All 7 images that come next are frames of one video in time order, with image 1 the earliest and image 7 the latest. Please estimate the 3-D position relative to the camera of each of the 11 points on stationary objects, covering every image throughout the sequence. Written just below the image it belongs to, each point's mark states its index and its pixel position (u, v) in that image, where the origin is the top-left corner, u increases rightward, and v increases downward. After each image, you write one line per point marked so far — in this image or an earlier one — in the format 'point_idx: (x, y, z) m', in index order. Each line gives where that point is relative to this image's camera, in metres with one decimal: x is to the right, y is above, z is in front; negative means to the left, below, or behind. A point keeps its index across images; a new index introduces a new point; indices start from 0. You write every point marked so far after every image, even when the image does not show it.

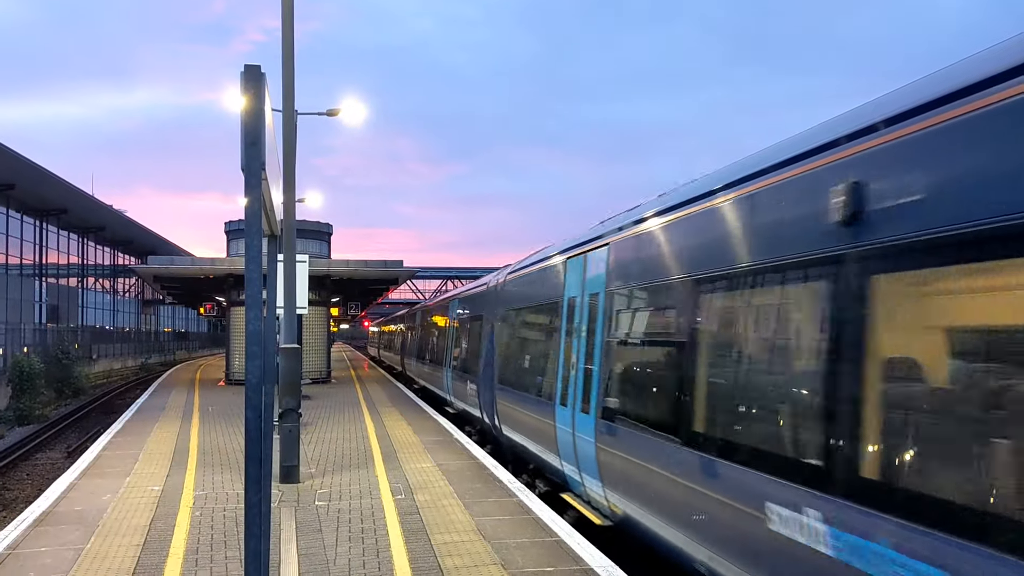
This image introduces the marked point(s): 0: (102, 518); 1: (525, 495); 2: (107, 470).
0: (-3.5, -1.9, +6.0) m
1: (0.0, -1.9, +6.7) m
2: (-4.1, -1.7, +7.0) m
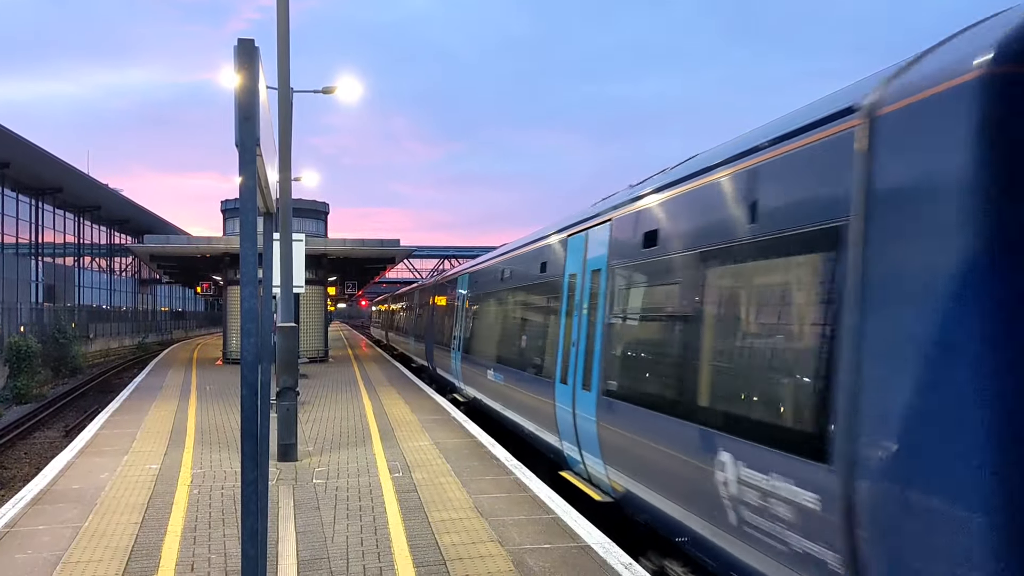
0: (-3.5, -1.8, +6.0) m
1: (0.0, -1.7, +6.7) m
2: (-4.1, -1.5, +7.0) m
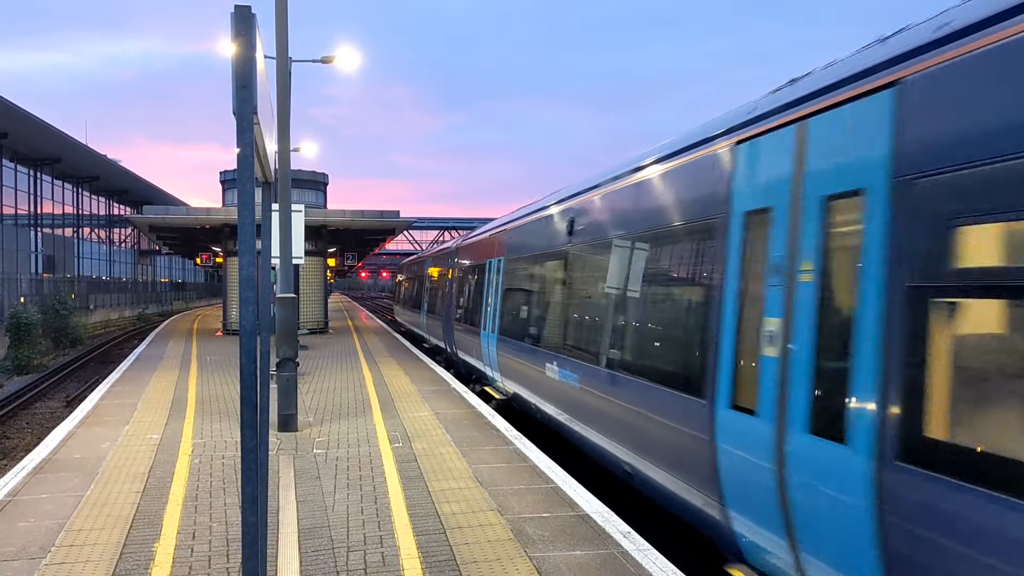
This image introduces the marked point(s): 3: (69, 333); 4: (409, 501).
0: (-3.5, -1.5, +6.1) m
1: (0.0, -1.4, +6.7) m
2: (-4.1, -1.2, +7.1) m
3: (-11.5, -1.3, +18.4) m
4: (-0.8, -1.7, +5.5) m
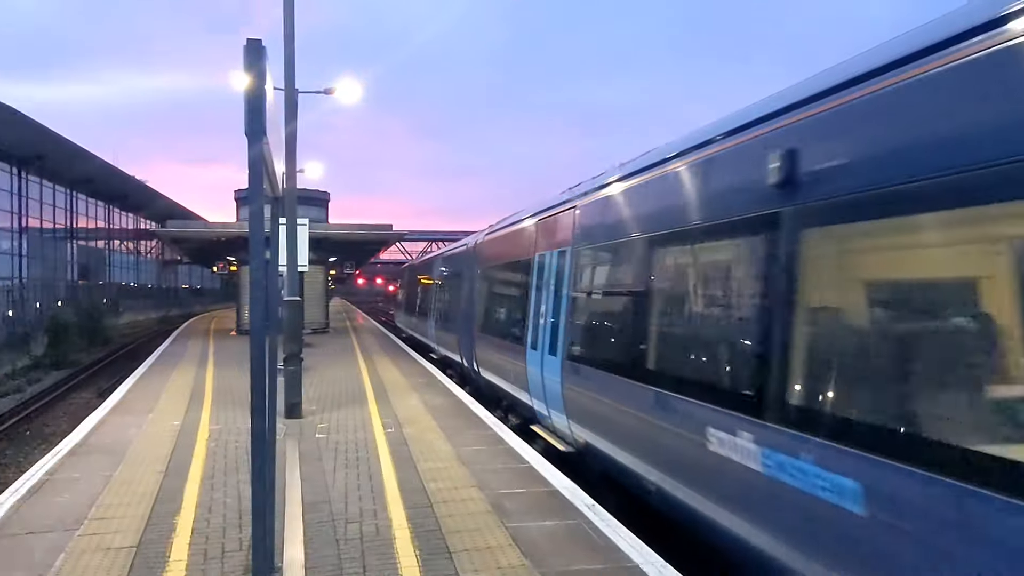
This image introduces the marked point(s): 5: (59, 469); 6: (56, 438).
0: (-3.7, -1.6, +6.8) m
1: (-0.1, -1.5, +7.5) m
2: (-4.2, -1.3, +7.8) m
3: (-11.7, -1.6, +19.1) m
4: (-1.0, -1.7, +6.2) m
5: (-4.2, -1.7, +6.4) m
6: (-4.6, -1.5, +7.1) m
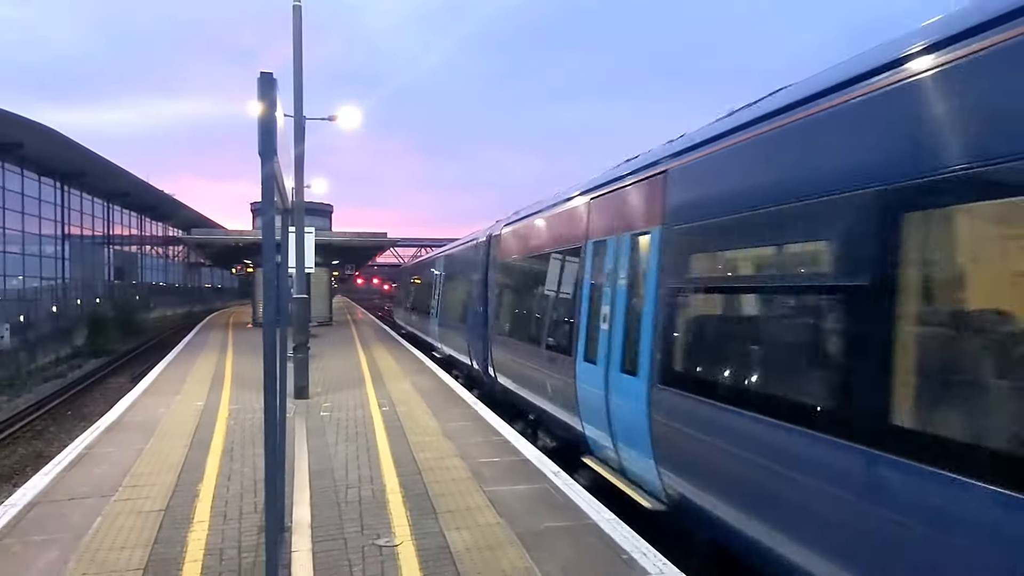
0: (-3.9, -1.6, +7.8) m
1: (-0.4, -1.5, +8.5) m
2: (-4.5, -1.3, +8.8) m
3: (-12.0, -1.8, +20.1) m
4: (-1.2, -1.7, +7.3) m
5: (-4.4, -1.6, +7.4) m
6: (-4.8, -1.5, +8.1) m
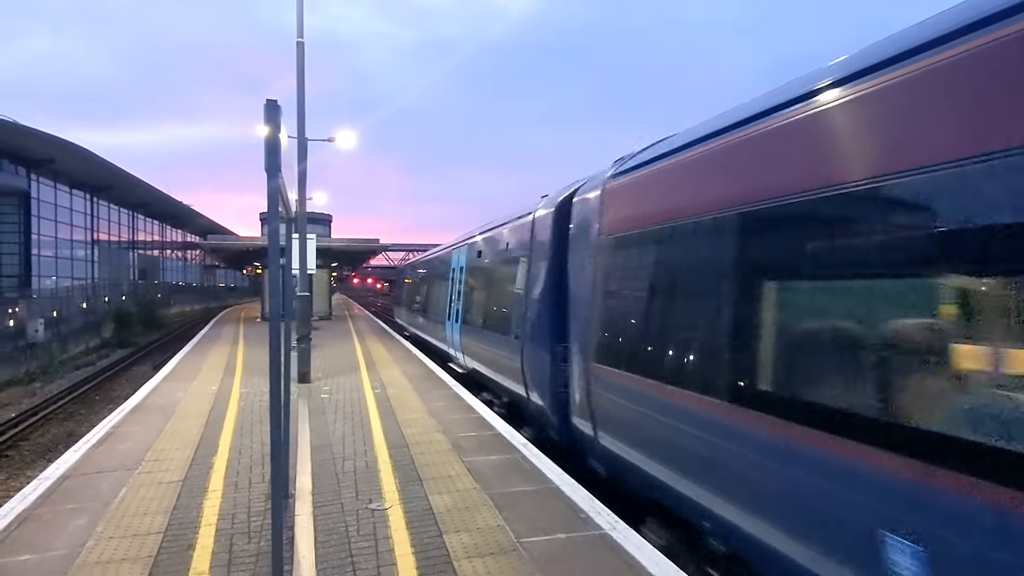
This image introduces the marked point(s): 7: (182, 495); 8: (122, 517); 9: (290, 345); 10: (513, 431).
0: (-4.3, -1.5, +8.8) m
1: (-0.7, -1.5, +9.6) m
2: (-4.8, -1.3, +9.8) m
3: (-12.6, -2.0, +20.9) m
4: (-1.5, -1.7, +8.4) m
5: (-4.7, -1.6, +8.5) m
6: (-5.2, -1.5, +9.1) m
7: (-3.3, -2.1, +7.1) m
8: (-3.6, -2.1, +6.5) m
9: (-2.1, -0.5, +6.7) m
10: (0.0, -1.7, +8.4) m
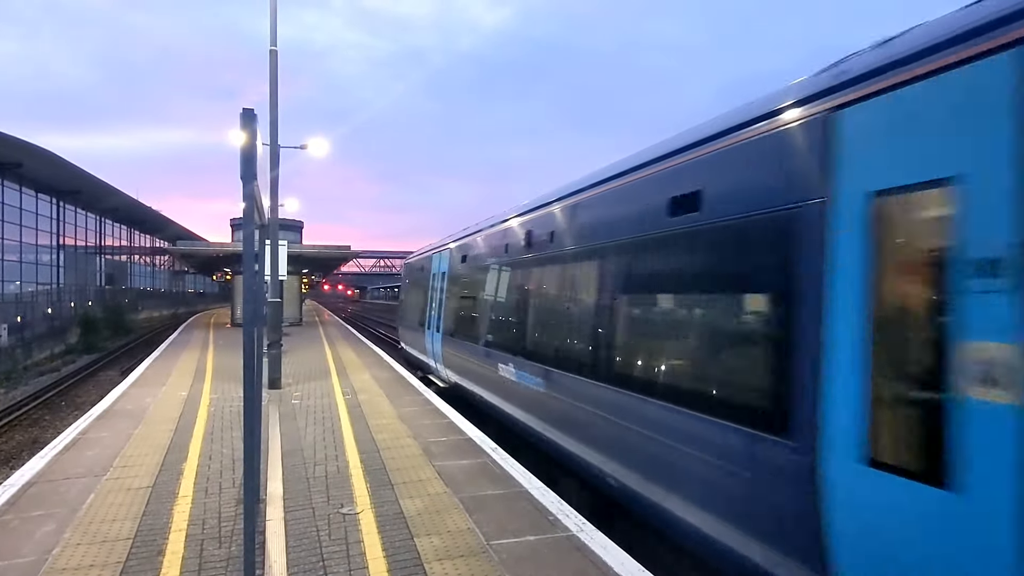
0: (-4.6, -1.6, +8.8) m
1: (-1.1, -1.6, +9.8) m
2: (-5.3, -1.4, +9.8) m
3: (-13.5, -2.0, +20.5) m
4: (-1.9, -1.8, +8.5) m
5: (-5.1, -1.7, +8.4) m
6: (-5.6, -1.6, +9.0) m
7: (-3.6, -2.1, +7.2) m
8: (-3.9, -2.2, +6.5) m
9: (-2.4, -0.6, +6.8) m
10: (-0.4, -1.8, +8.6) m
